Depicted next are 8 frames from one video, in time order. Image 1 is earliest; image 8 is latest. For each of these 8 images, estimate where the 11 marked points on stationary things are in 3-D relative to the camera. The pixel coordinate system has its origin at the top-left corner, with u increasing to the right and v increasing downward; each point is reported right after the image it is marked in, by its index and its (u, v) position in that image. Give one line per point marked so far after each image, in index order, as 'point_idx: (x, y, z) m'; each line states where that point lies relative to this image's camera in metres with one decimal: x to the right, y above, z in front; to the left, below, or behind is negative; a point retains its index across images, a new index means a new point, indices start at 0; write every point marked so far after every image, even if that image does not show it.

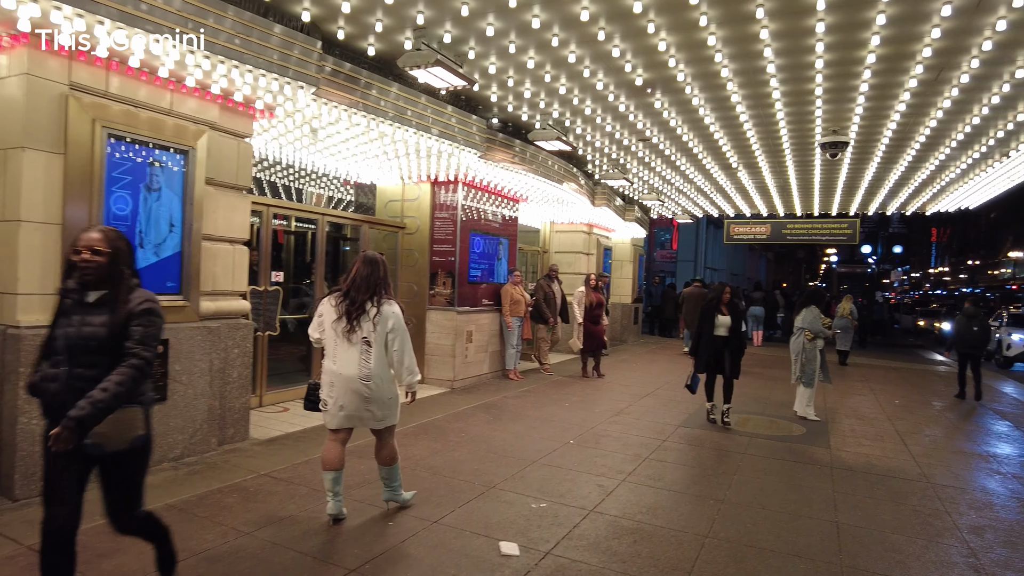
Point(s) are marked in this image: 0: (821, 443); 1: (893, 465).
0: (+3.6, -1.8, +7.6) m
1: (+3.9, -1.8, +6.7) m
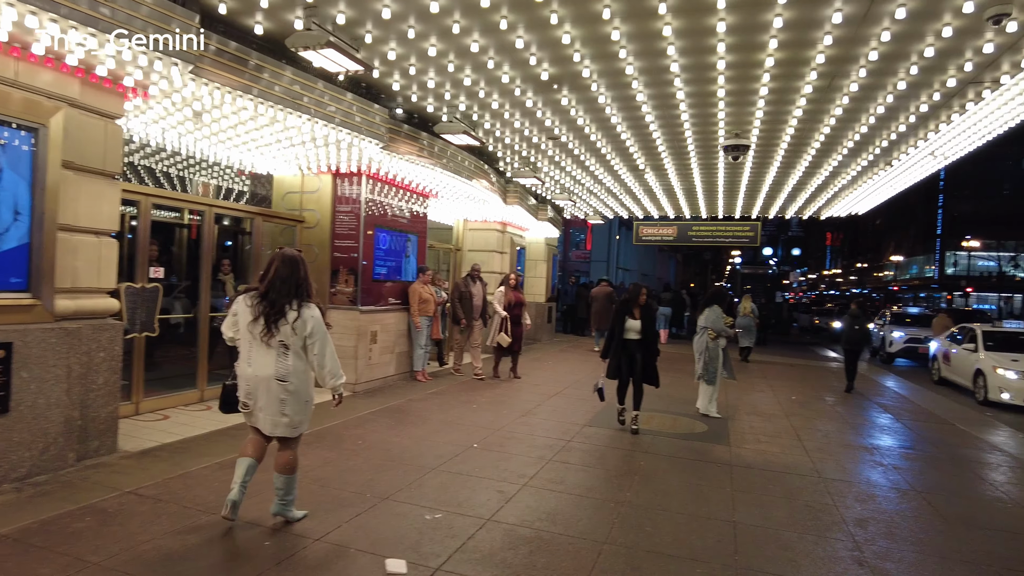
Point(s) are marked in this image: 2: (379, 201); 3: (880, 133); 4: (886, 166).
0: (+2.5, -1.8, +7.7) m
1: (+2.9, -1.8, +6.9) m
2: (-2.0, +1.3, +9.6) m
3: (+5.6, +2.5, +10.0) m
4: (+6.9, +2.3, +12.0) m
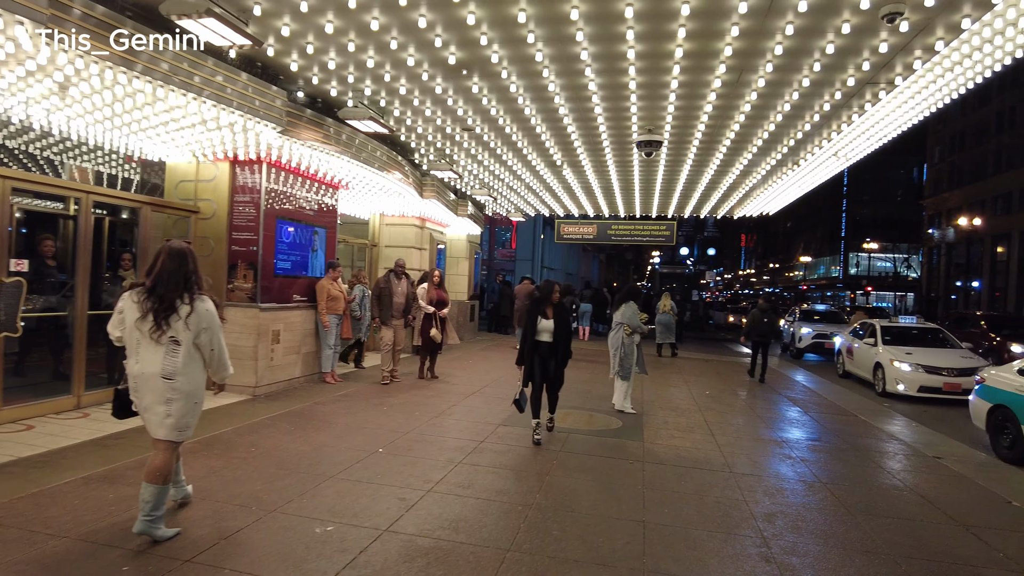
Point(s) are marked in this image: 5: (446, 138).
0: (+1.4, -1.7, +7.6) m
1: (+1.9, -1.8, +6.9) m
2: (-3.2, +1.4, +9.0) m
3: (+4.3, +2.6, +10.2) m
4: (+5.3, +2.4, +12.4) m
5: (-1.3, +2.7, +11.6) m
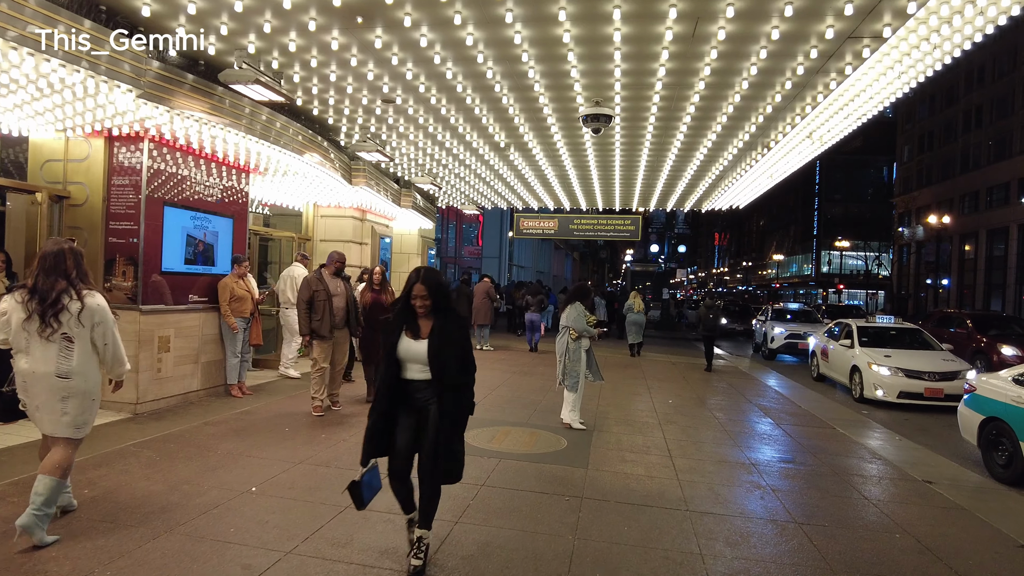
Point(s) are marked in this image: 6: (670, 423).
0: (+0.7, -1.7, +6.5) m
1: (+1.2, -1.8, +5.7) m
2: (-4.1, +1.4, +7.7) m
3: (+3.4, +2.6, +9.2) m
4: (+4.4, +2.4, +11.4) m
5: (-2.2, +2.7, +10.3) m
6: (+2.1, -1.8, +8.7) m
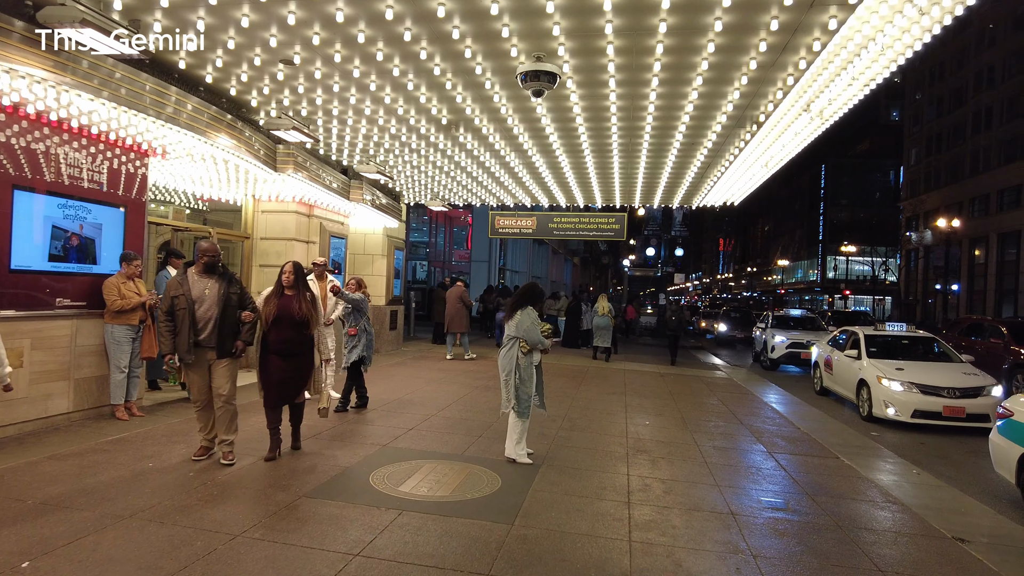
0: (0.0, -1.7, +5.0) m
1: (+0.5, -1.8, +4.3) m
2: (-4.7, +1.4, +6.3) m
3: (+2.7, +2.6, +7.7) m
4: (+3.7, +2.4, +10.0) m
5: (-2.9, +2.7, +8.9) m
6: (+1.4, -1.9, +7.3) m
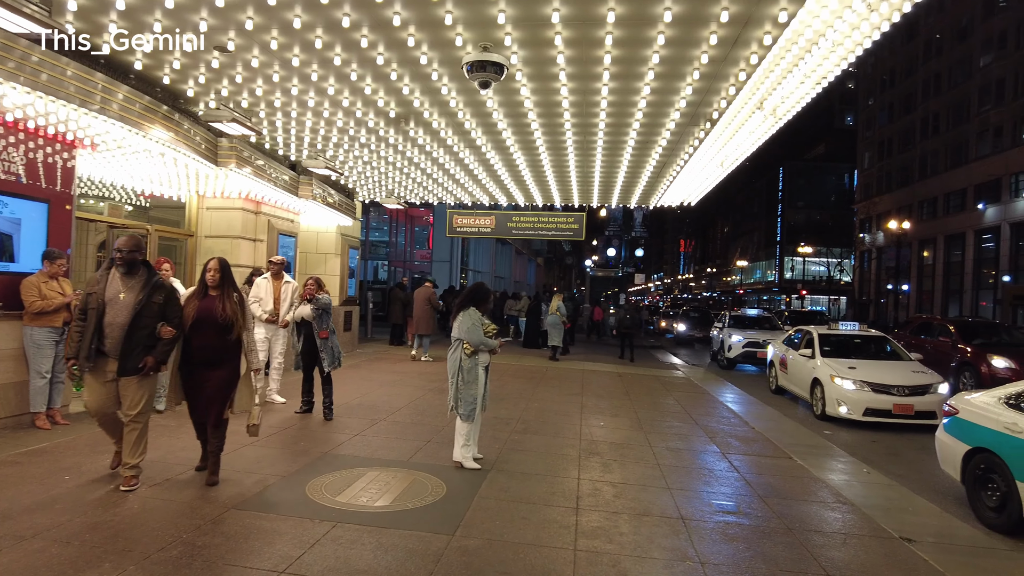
0: (-0.5, -1.7, +4.8) m
1: (+0.1, -1.8, +4.1) m
2: (-5.2, +1.4, +5.8) m
3: (+2.2, +2.6, +7.7) m
4: (+3.0, +2.4, +9.9) m
5: (-3.5, +2.7, +8.5) m
6: (+0.9, -1.8, +7.1) m
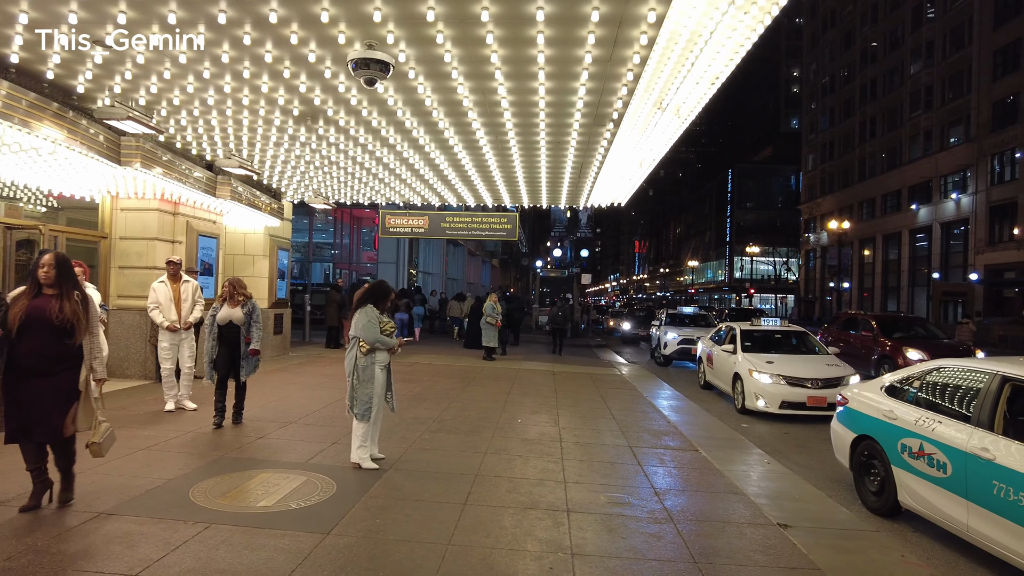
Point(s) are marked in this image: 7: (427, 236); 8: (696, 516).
0: (-1.3, -1.7, +4.8) m
1: (-0.7, -1.7, +4.1) m
2: (-6.2, +1.3, +5.5) m
3: (+1.1, +2.6, +7.8) m
4: (+1.8, +2.4, +10.1) m
5: (-4.7, +2.7, +8.3) m
6: (-0.1, -1.8, +7.2) m
7: (-2.0, +1.3, +15.7) m
8: (+1.6, -1.9, +5.4) m
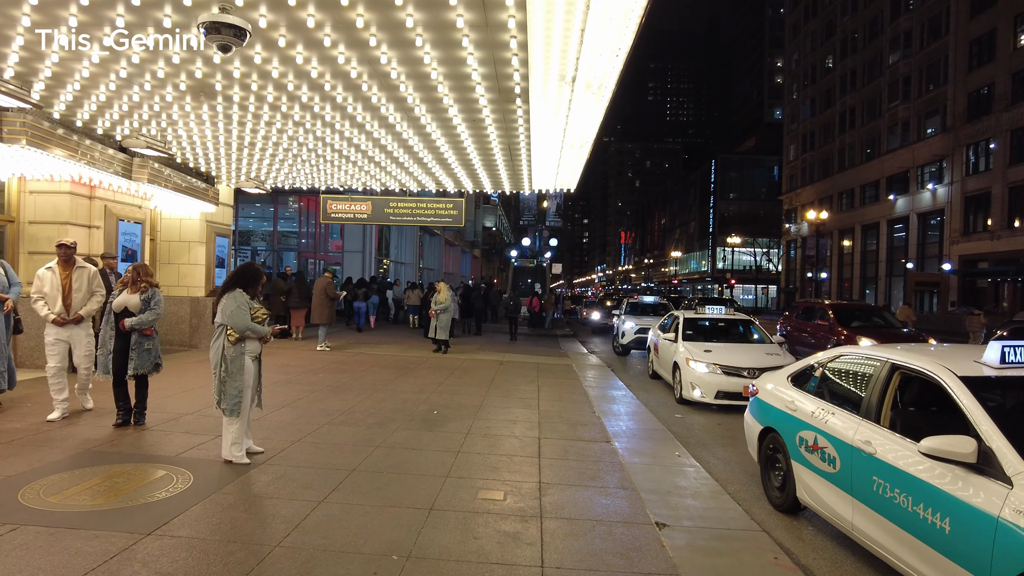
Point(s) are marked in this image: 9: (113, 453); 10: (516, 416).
0: (-2.4, -1.6, +4.4) m
1: (-1.8, -1.6, +3.7) m
2: (-7.3, +1.5, +5.0) m
3: (0.0, +2.8, +7.4) m
4: (+0.6, +2.6, +9.7) m
5: (-5.8, +2.8, +7.8) m
6: (-1.2, -1.7, +6.8) m
7: (-3.3, +1.5, +15.2) m
8: (+0.5, -1.8, +5.1) m
9: (-3.7, -1.5, +6.0) m
10: (+0.2, -1.7, +8.7) m
